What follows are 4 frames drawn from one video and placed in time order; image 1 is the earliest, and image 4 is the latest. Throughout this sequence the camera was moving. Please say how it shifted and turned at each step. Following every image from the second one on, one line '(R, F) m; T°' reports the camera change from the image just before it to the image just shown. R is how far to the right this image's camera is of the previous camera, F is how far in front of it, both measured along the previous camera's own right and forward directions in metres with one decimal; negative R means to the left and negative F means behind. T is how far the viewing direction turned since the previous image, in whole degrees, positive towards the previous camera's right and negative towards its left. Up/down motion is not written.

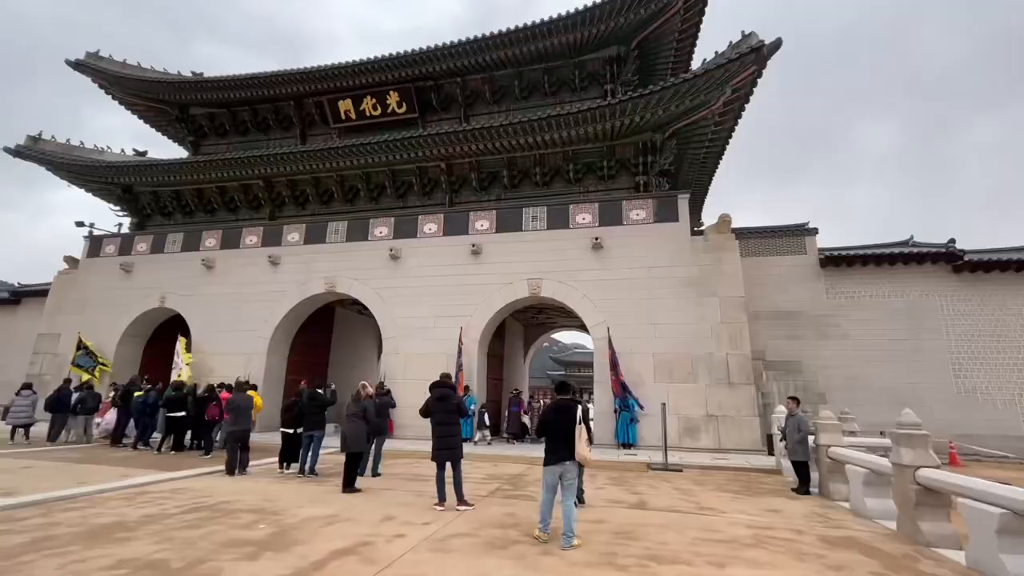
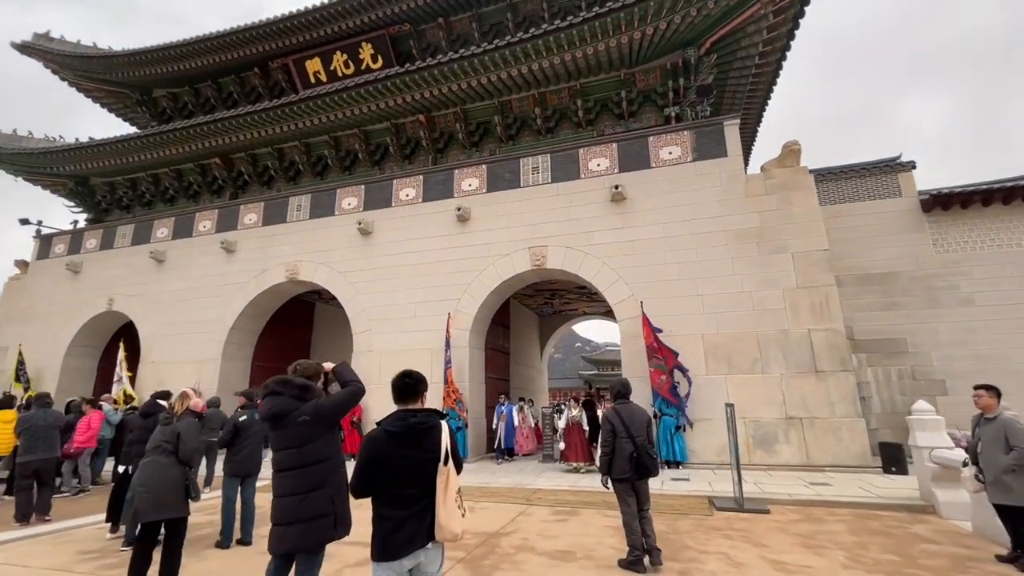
(+0.6, +2.9) m; -3°
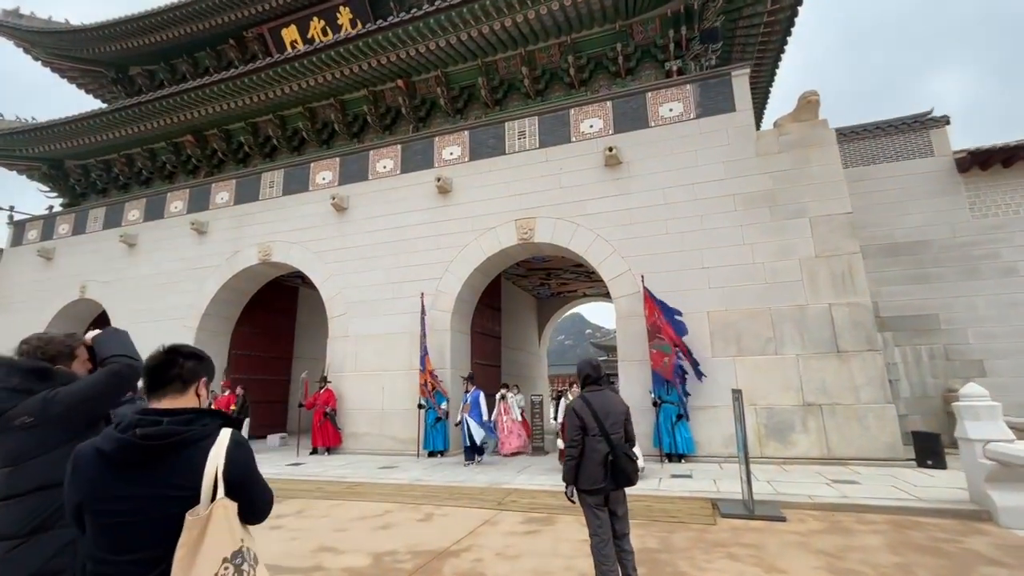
(+0.4, +0.9) m; -1°
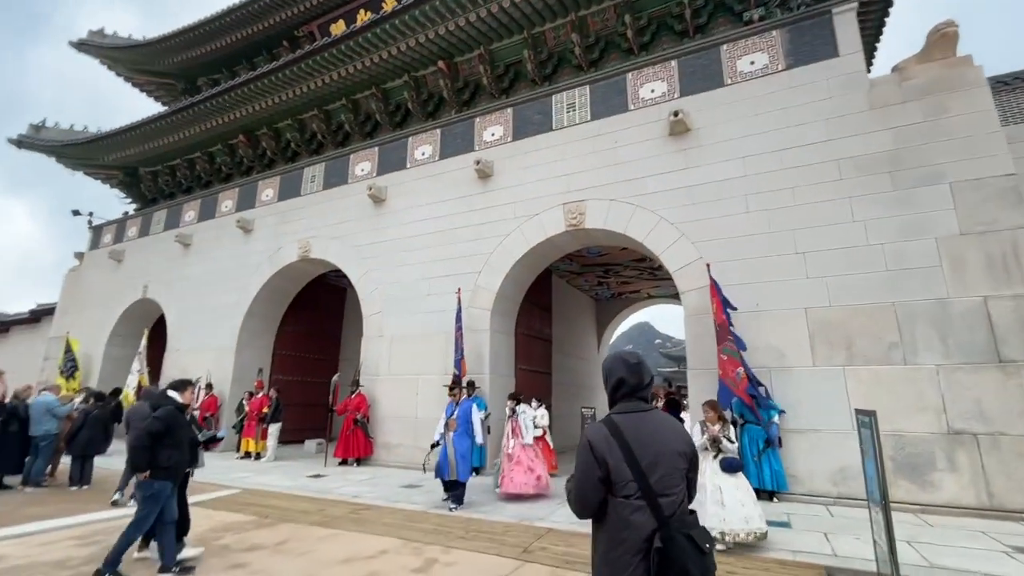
(+0.3, +1.1) m; -8°
